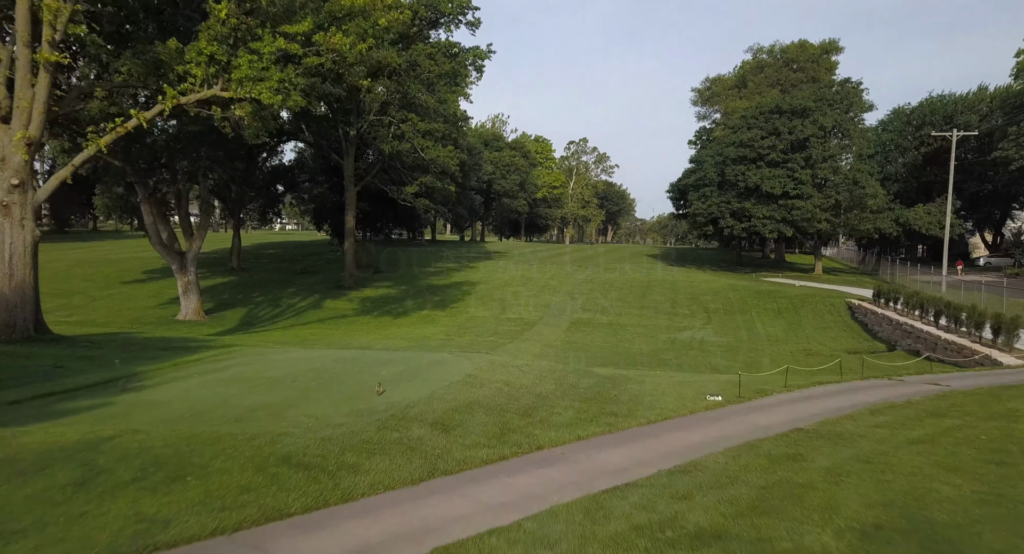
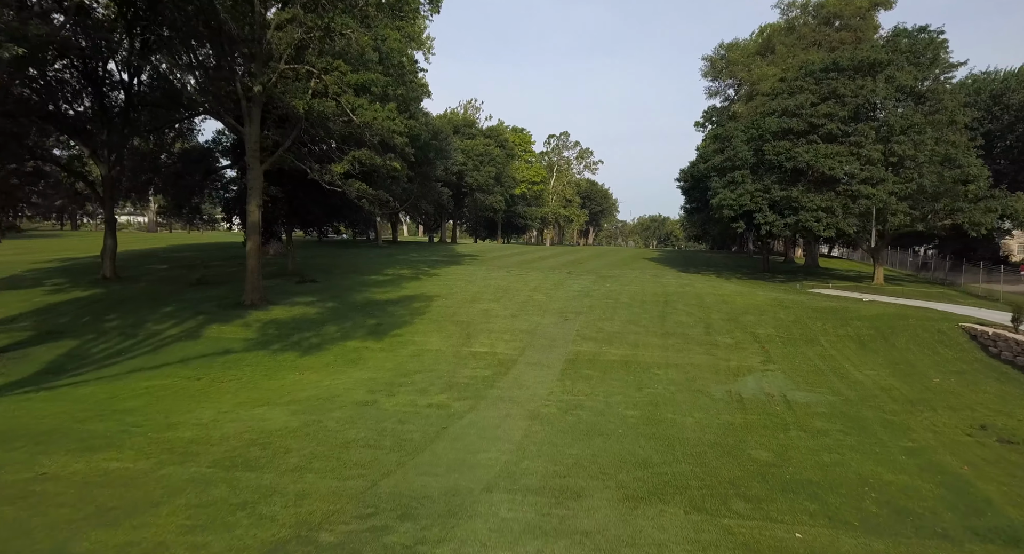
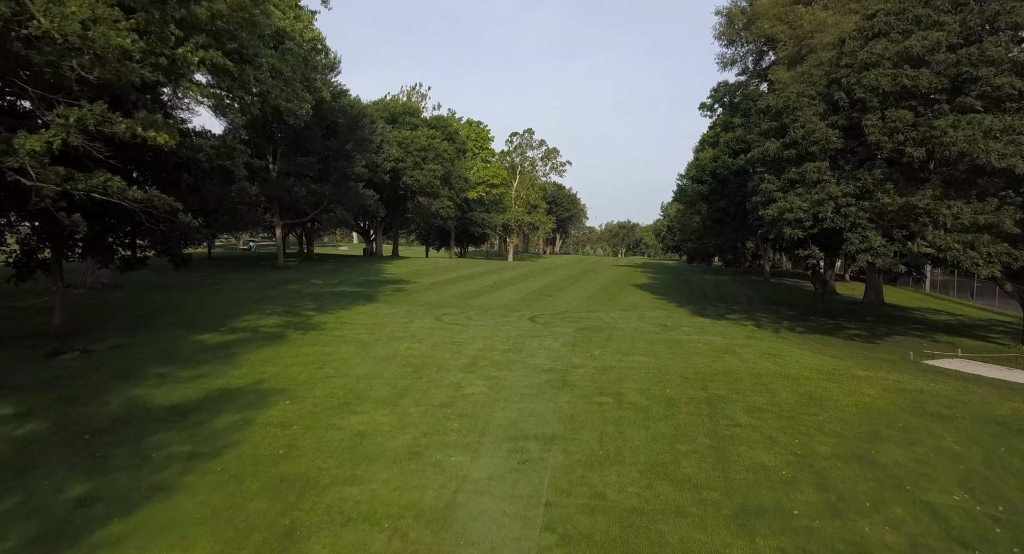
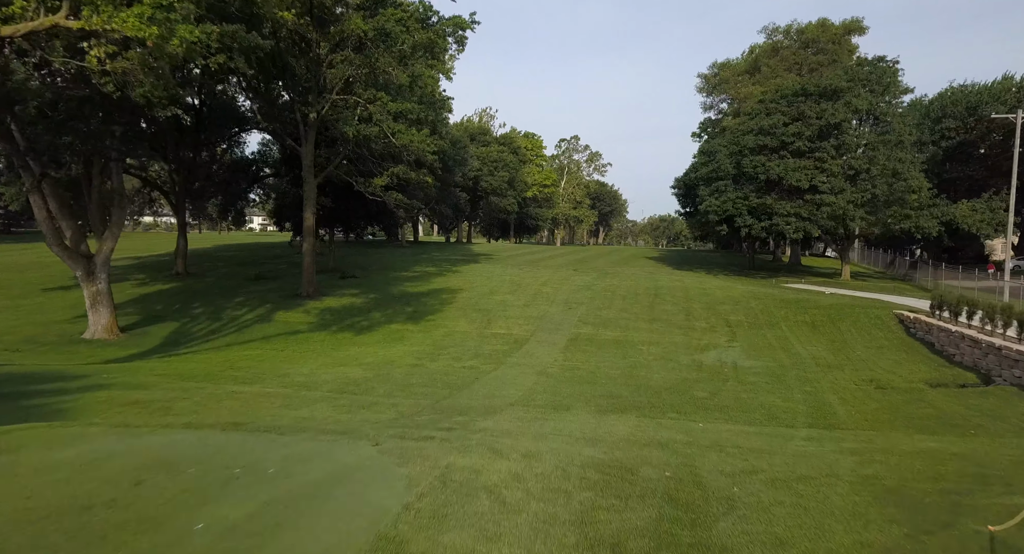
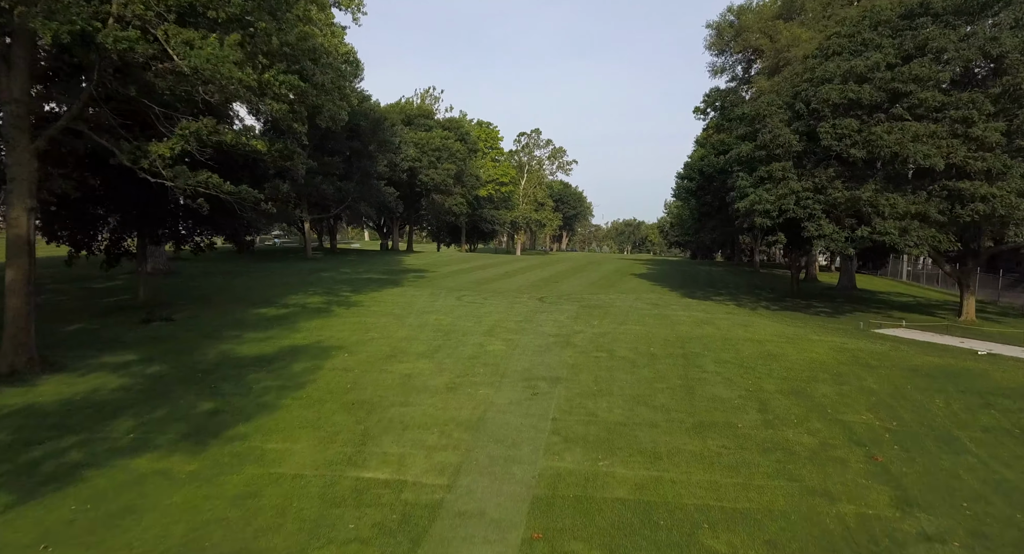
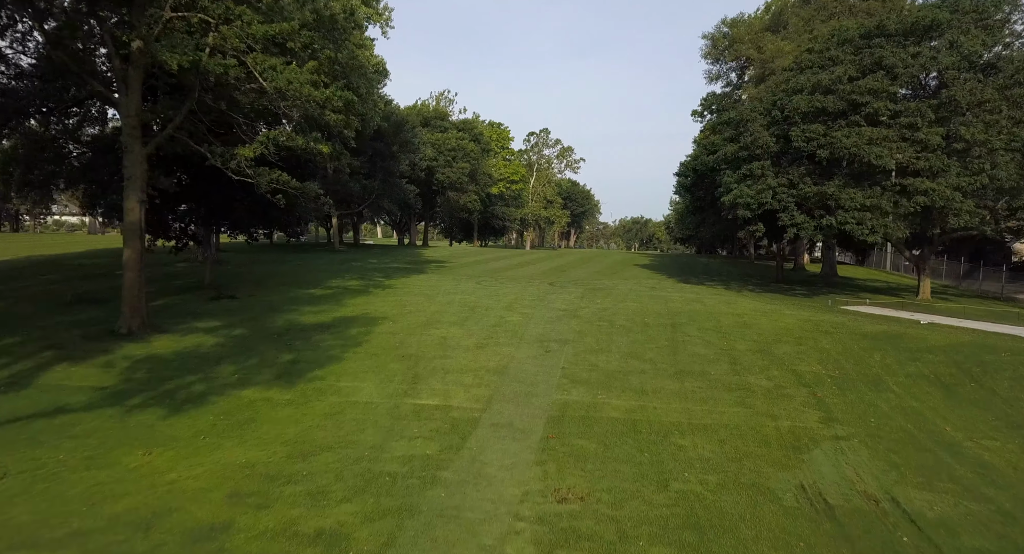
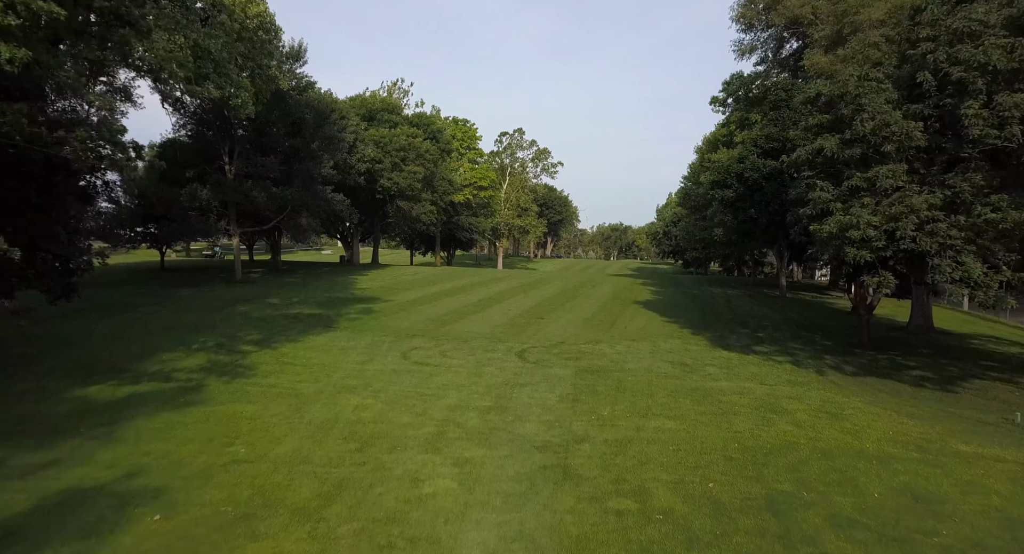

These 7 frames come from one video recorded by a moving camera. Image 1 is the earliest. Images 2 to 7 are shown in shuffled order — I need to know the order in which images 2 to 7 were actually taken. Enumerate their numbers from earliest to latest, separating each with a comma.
4, 2, 6, 5, 3, 7
